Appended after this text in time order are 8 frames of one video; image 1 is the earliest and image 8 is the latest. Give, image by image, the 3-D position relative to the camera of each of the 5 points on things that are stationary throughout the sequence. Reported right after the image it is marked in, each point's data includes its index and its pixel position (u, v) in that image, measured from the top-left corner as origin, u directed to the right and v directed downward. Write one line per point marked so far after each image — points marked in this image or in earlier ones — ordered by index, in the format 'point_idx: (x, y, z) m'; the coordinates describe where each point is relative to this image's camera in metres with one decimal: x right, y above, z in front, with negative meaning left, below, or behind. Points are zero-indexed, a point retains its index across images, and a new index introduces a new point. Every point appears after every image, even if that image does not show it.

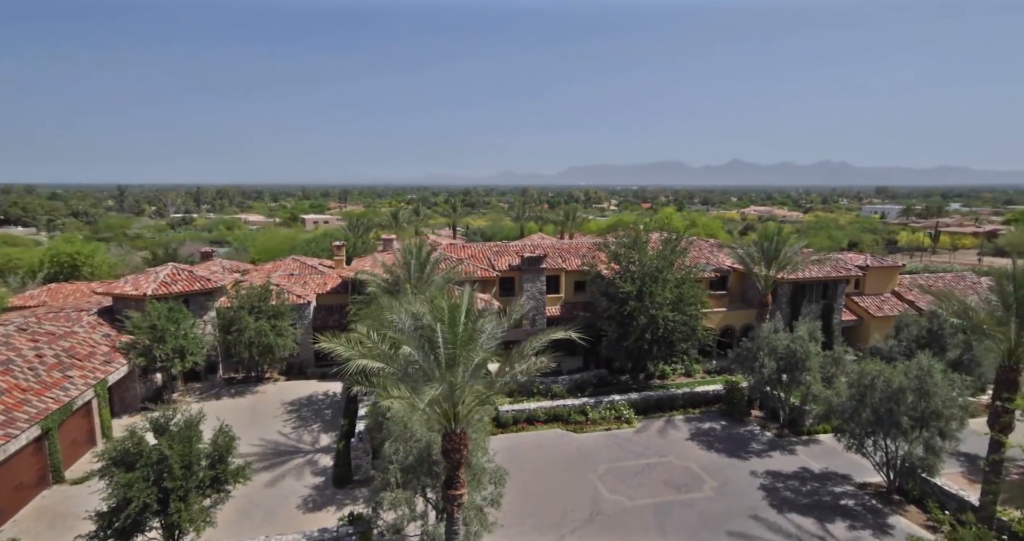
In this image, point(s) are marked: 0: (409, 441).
0: (-2.3, -3.7, +12.8) m
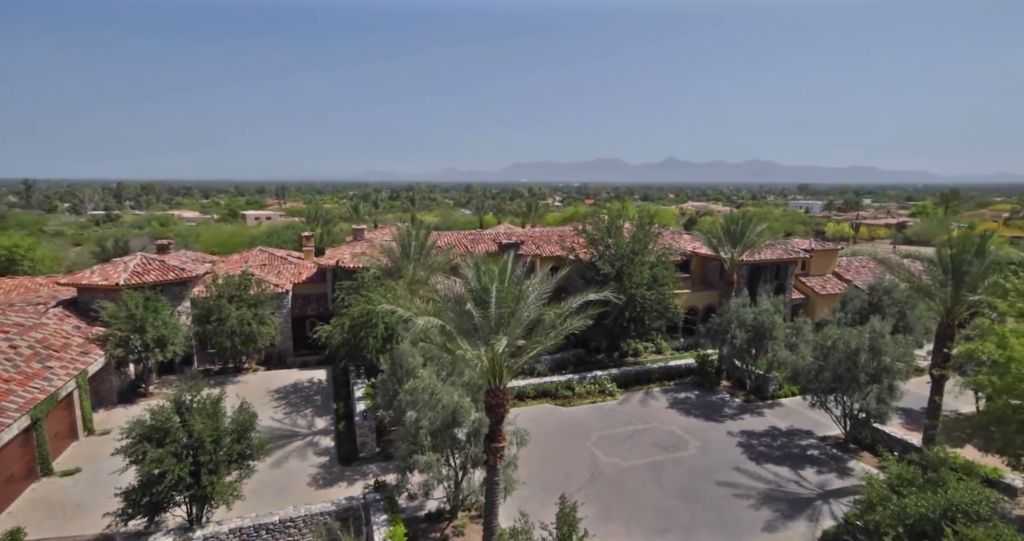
0: (-1.8, -3.2, +13.6) m
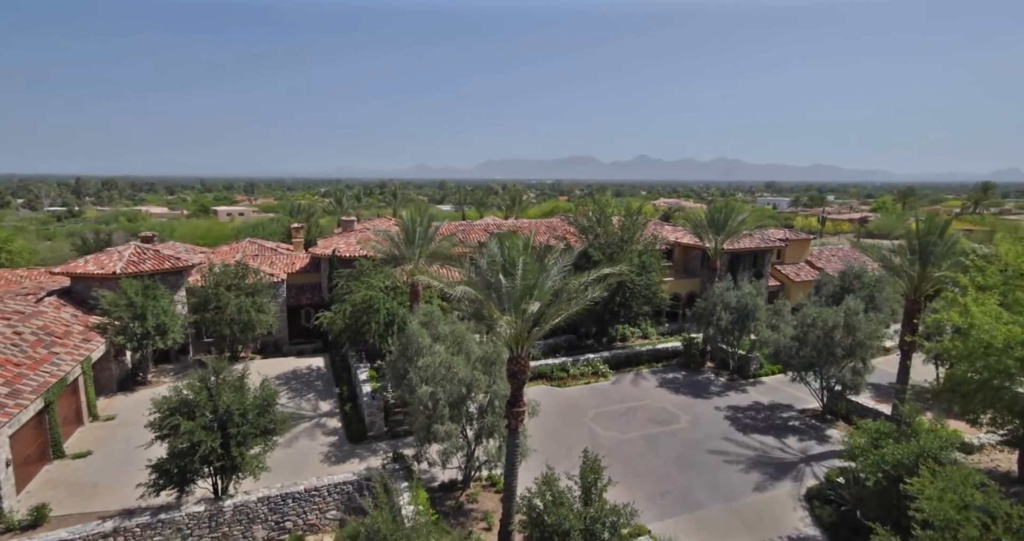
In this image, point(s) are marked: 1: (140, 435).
0: (-1.5, -2.7, +14.4) m
1: (-12.2, -5.5, +19.2) m
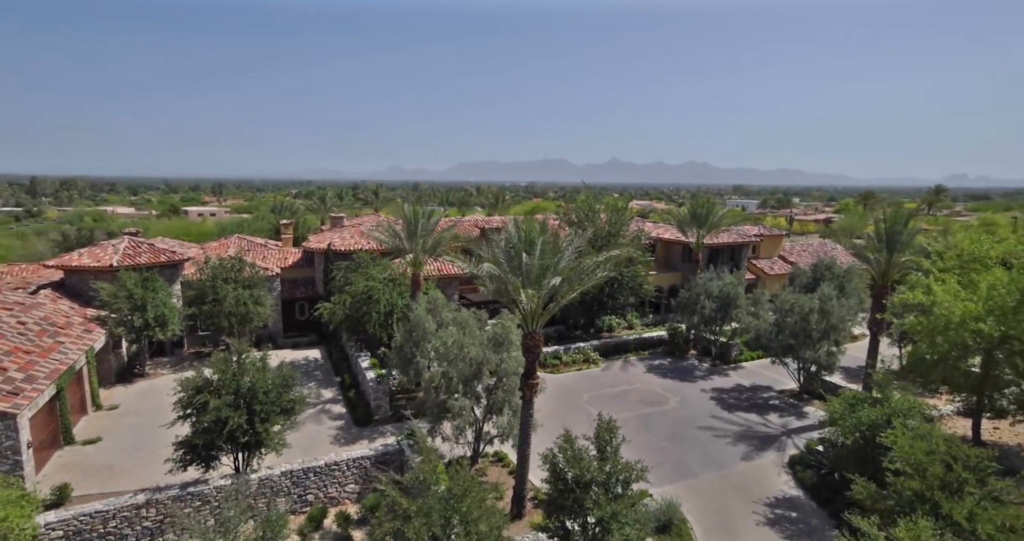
0: (-1.3, -2.4, +15.3) m
1: (-12.2, -5.1, +19.5) m
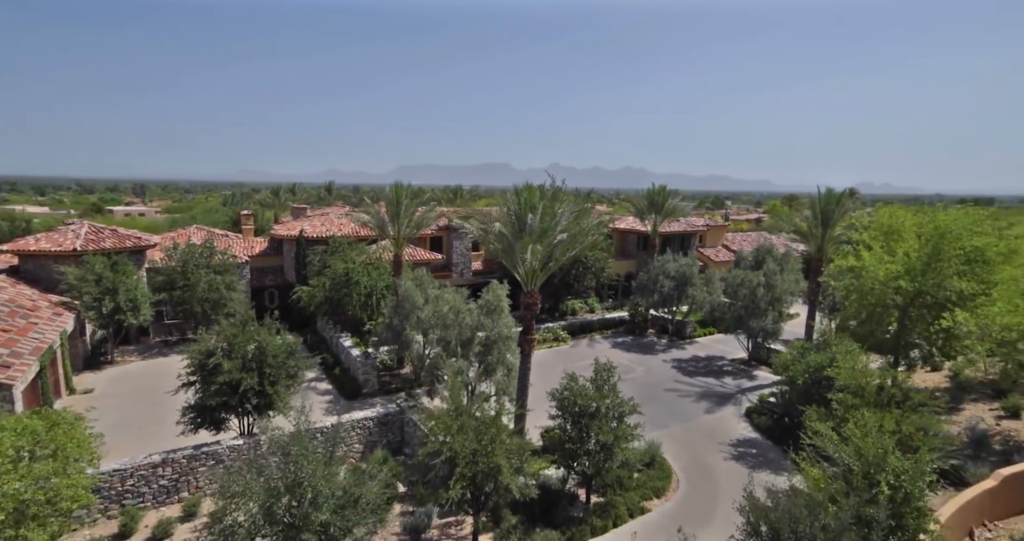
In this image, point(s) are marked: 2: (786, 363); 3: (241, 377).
0: (-1.5, -1.6, +16.5) m
1: (-12.8, -4.4, +19.5) m
2: (+7.6, -2.6, +16.0) m
3: (-6.7, -2.7, +14.3) m
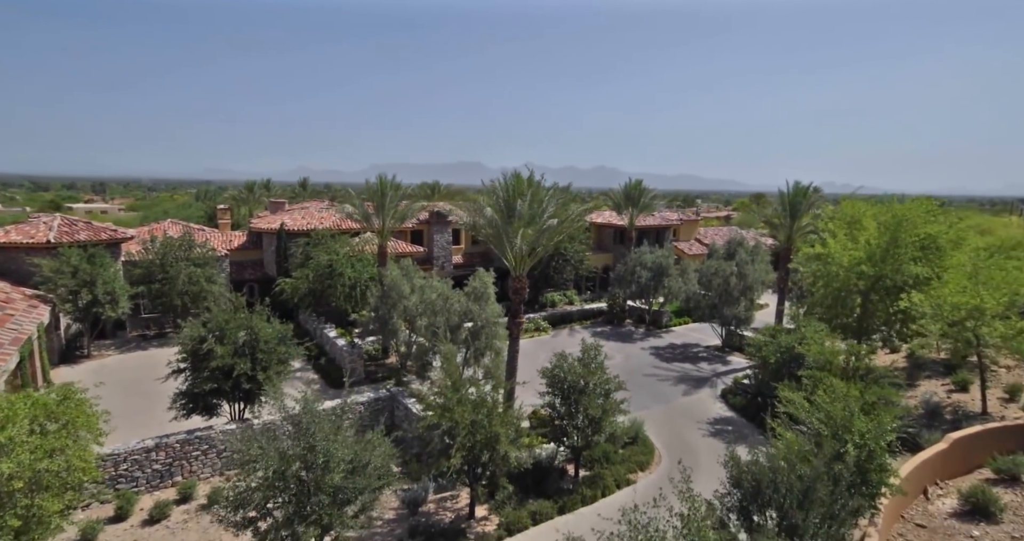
0: (-1.9, -1.2, +17.0) m
1: (-13.3, -4.1, +19.3) m
2: (+7.3, -2.2, +16.8) m
3: (-7.0, -2.3, +14.5) m
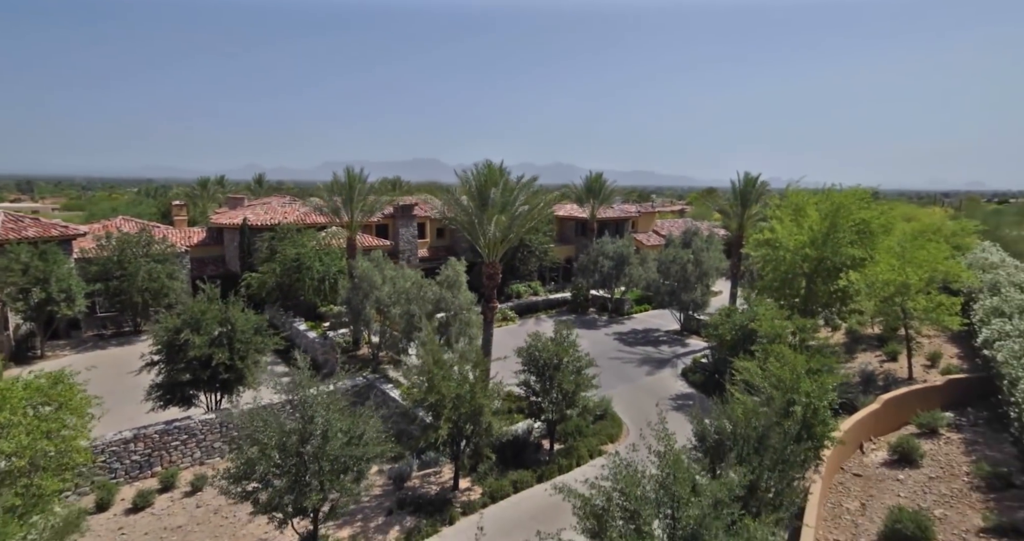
0: (-2.7, -0.9, +17.5) m
1: (-14.2, -4.0, +19.0) m
2: (+6.4, -1.7, +18.1) m
3: (-7.7, -2.1, +14.6) m
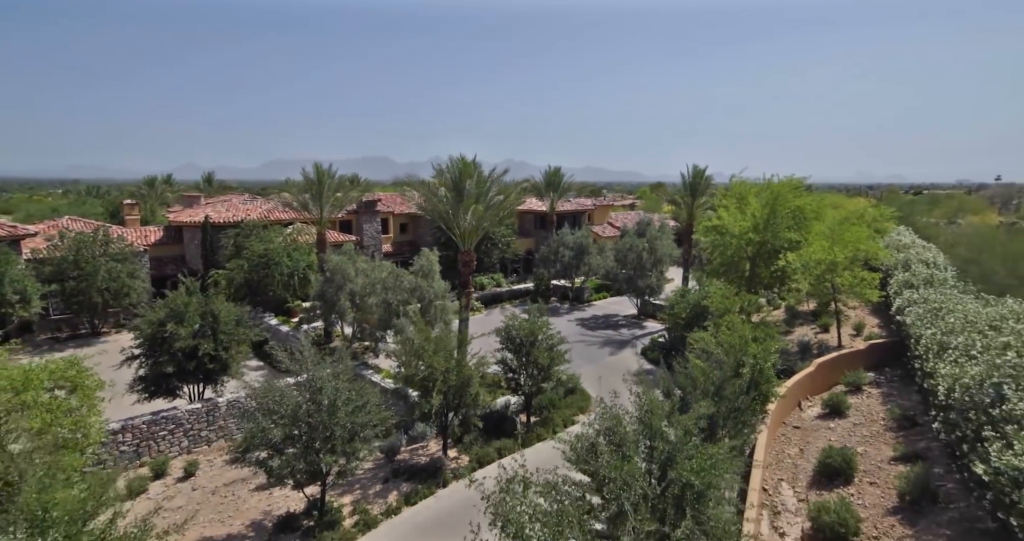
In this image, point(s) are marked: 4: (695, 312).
0: (-3.7, -0.6, +18.4) m
1: (-15.2, -3.9, +18.9) m
2: (+5.4, -1.2, +19.7) m
3: (-8.3, -1.9, +15.1) m
4: (+5.9, -1.4, +18.9) m
